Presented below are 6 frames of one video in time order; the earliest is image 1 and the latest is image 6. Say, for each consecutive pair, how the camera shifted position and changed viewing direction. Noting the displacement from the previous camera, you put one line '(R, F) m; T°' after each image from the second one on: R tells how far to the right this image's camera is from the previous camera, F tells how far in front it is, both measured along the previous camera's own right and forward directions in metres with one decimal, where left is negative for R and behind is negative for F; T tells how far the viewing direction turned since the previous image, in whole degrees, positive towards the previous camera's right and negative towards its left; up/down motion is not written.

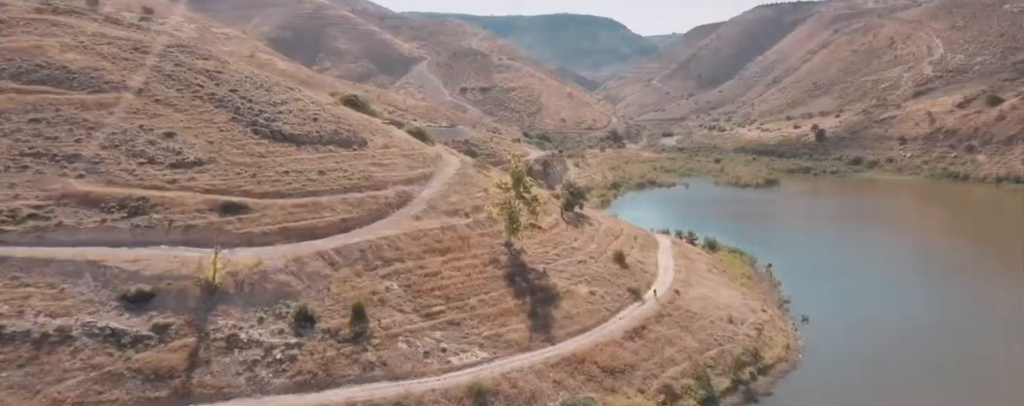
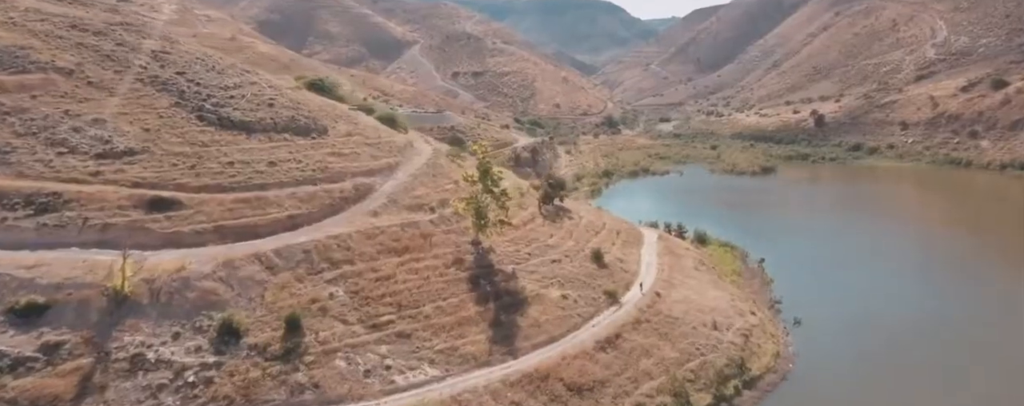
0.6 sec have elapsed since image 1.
(+1.8, +3.0) m; 0°
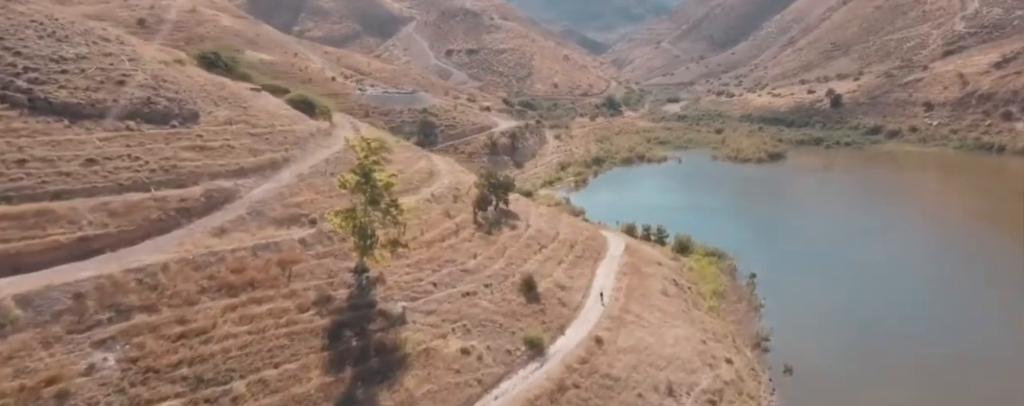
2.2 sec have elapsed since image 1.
(+4.8, +8.5) m; -1°
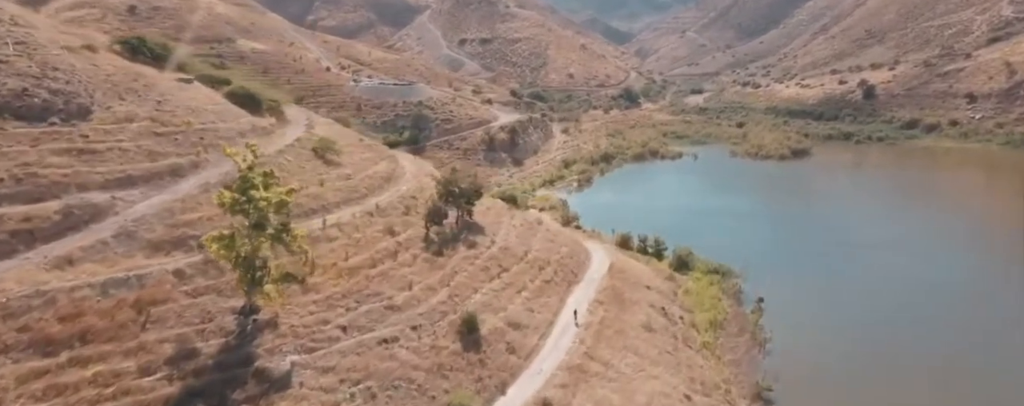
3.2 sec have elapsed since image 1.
(+3.2, +5.4) m; -2°
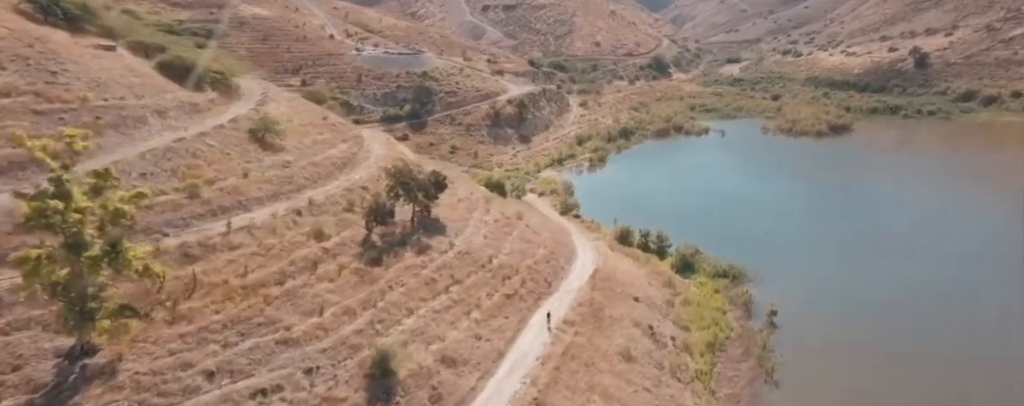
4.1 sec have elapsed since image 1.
(+3.0, +5.1) m; -3°
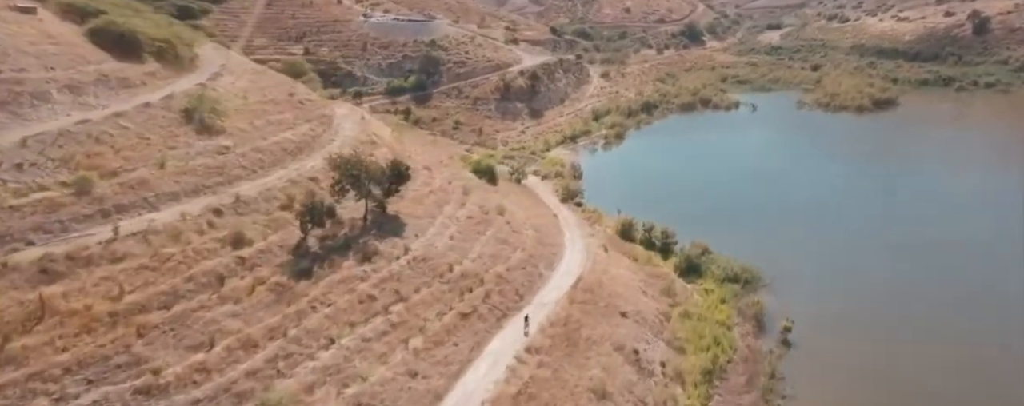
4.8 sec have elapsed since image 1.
(+2.4, +4.2) m; -3°
